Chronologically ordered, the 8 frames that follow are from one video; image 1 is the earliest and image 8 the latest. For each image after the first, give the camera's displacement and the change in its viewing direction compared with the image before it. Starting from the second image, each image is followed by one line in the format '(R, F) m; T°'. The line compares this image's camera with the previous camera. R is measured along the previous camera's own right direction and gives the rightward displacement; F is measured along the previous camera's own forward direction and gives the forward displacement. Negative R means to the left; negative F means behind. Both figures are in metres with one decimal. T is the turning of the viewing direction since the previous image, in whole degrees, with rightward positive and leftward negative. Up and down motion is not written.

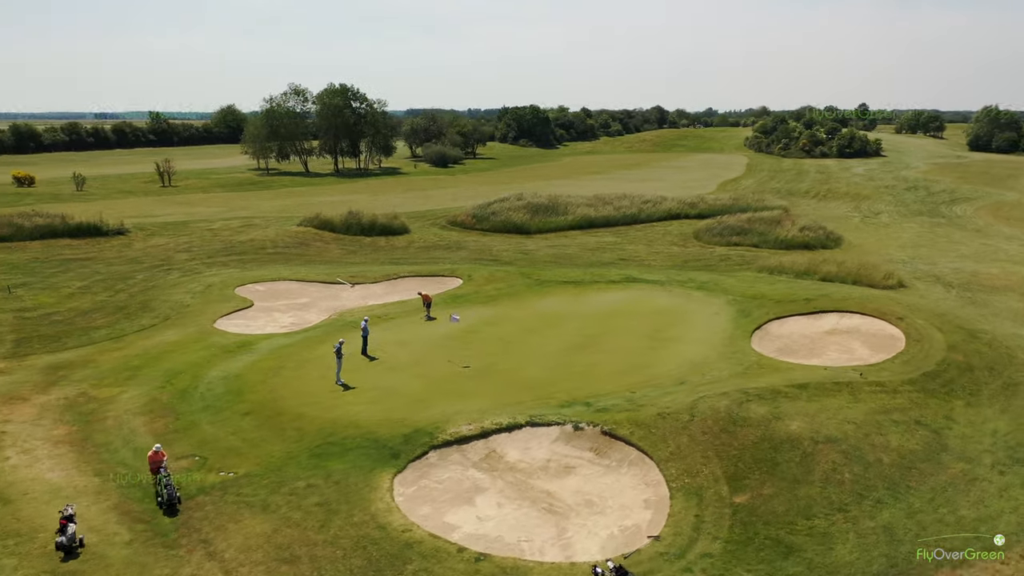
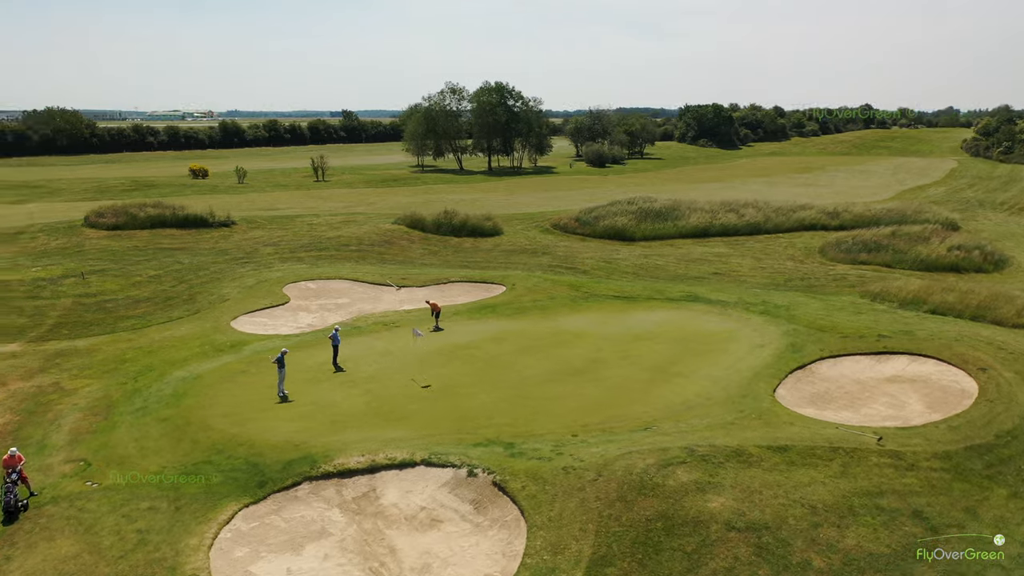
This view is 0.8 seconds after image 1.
(+6.5, +3.5) m; -14°
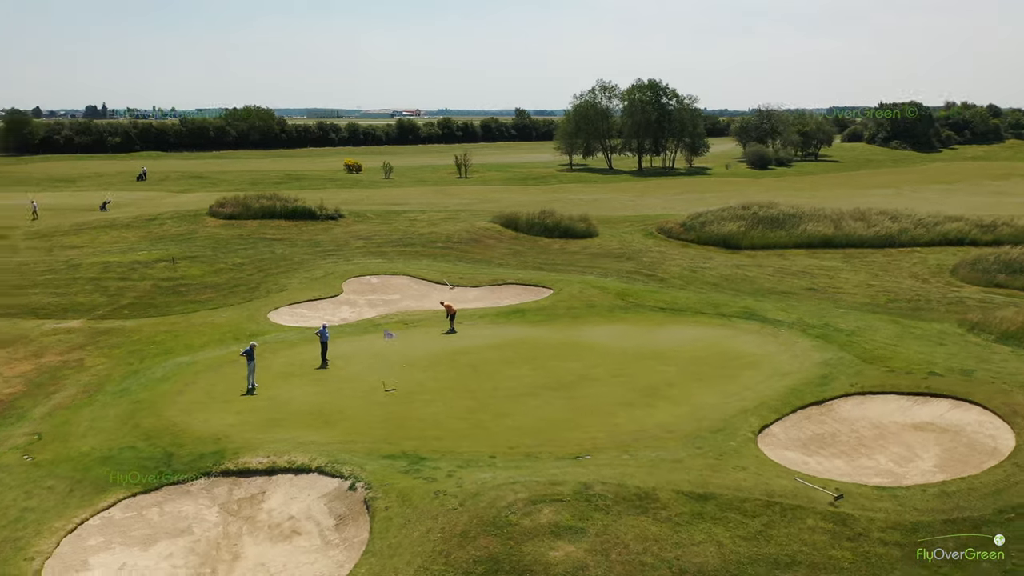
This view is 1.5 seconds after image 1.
(+5.9, +2.0) m; -14°
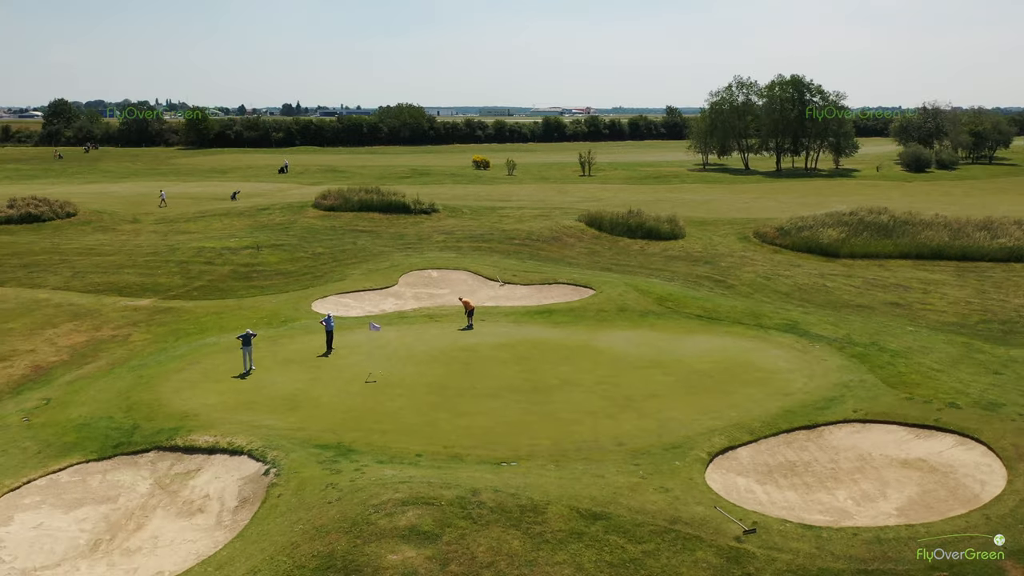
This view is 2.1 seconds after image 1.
(+5.0, +1.0) m; -12°
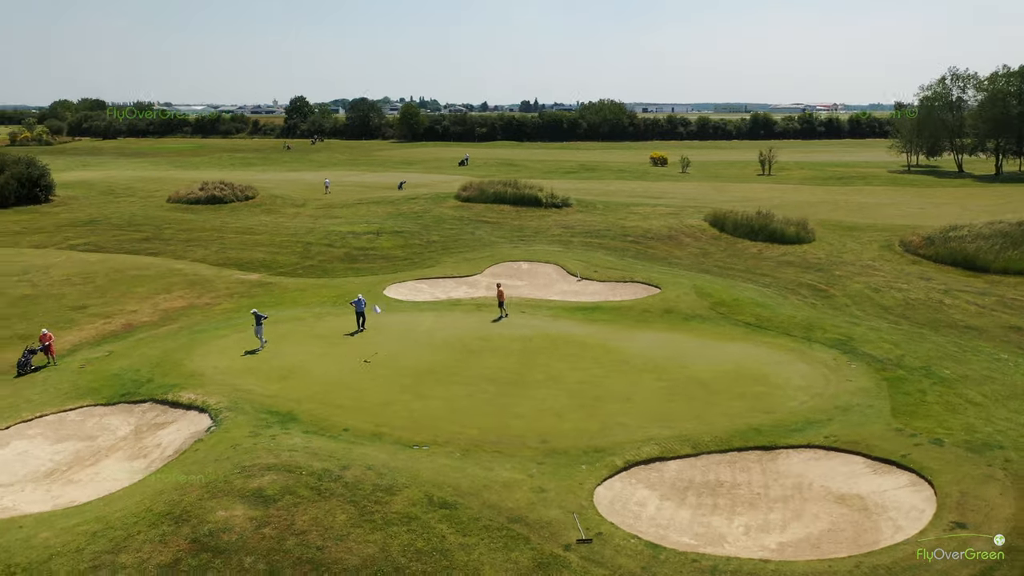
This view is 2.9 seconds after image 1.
(+6.5, +0.8) m; -16°
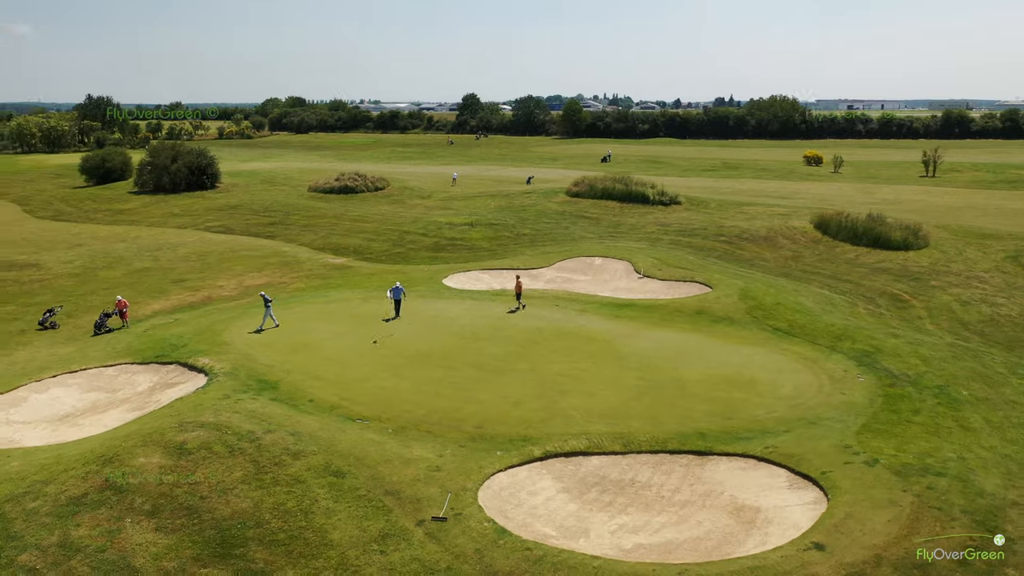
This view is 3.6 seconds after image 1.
(+5.4, +0.2) m; -13°
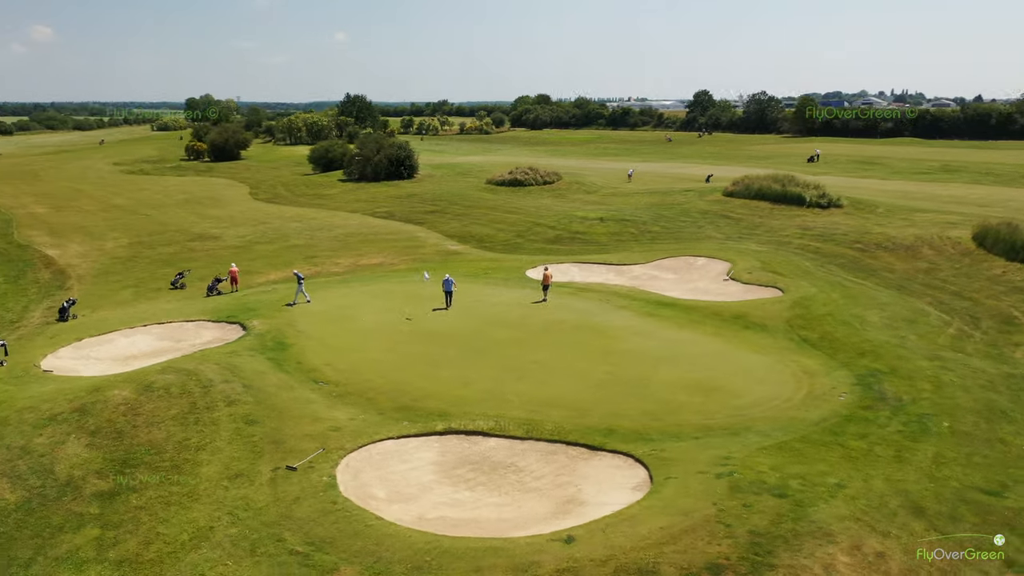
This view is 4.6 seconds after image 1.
(+7.4, +0.4) m; -18°
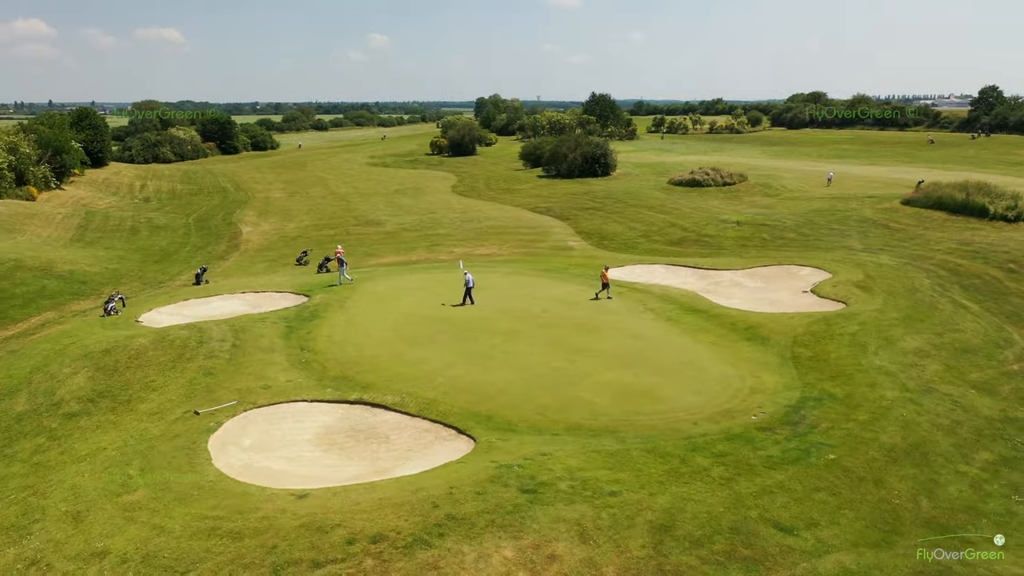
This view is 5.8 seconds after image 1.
(+8.5, +0.5) m; -19°
